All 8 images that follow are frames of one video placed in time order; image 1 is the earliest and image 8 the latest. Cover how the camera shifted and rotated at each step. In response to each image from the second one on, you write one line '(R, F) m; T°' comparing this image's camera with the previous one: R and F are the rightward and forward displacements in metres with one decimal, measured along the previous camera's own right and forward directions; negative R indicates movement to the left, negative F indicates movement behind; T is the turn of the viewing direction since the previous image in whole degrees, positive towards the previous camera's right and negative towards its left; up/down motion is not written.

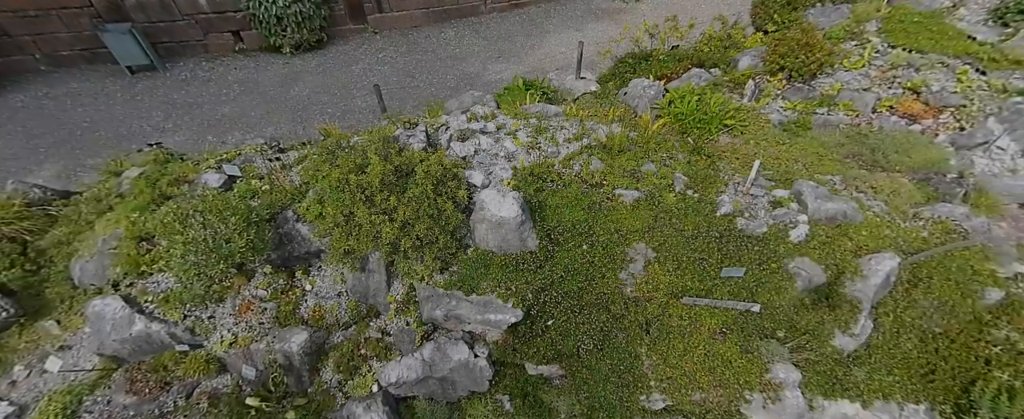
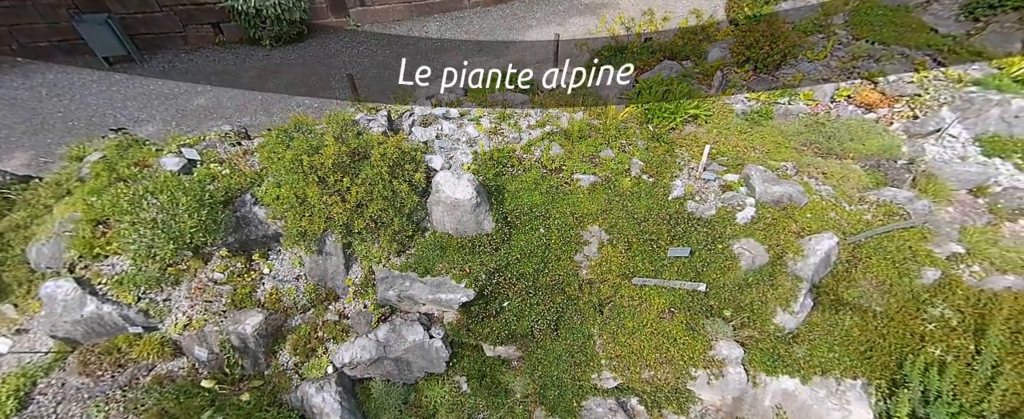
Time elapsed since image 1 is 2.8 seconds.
(+0.4, -0.1) m; +1°
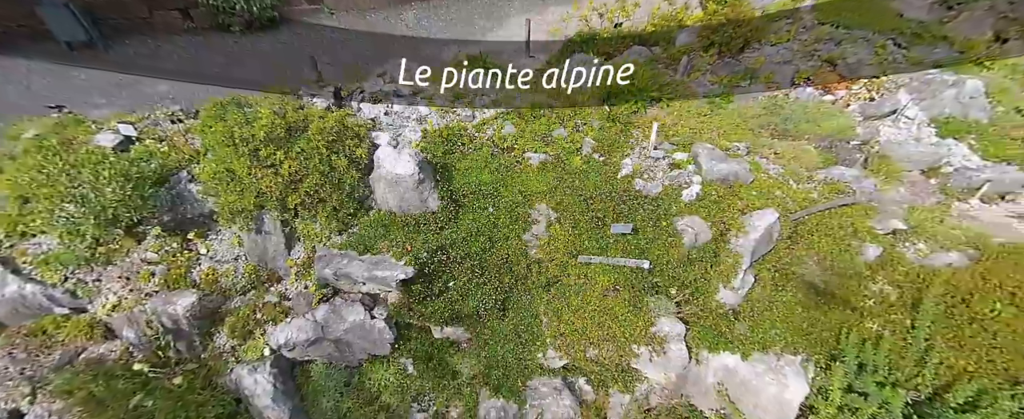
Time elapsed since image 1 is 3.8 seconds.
(+0.5, +0.1) m; +1°
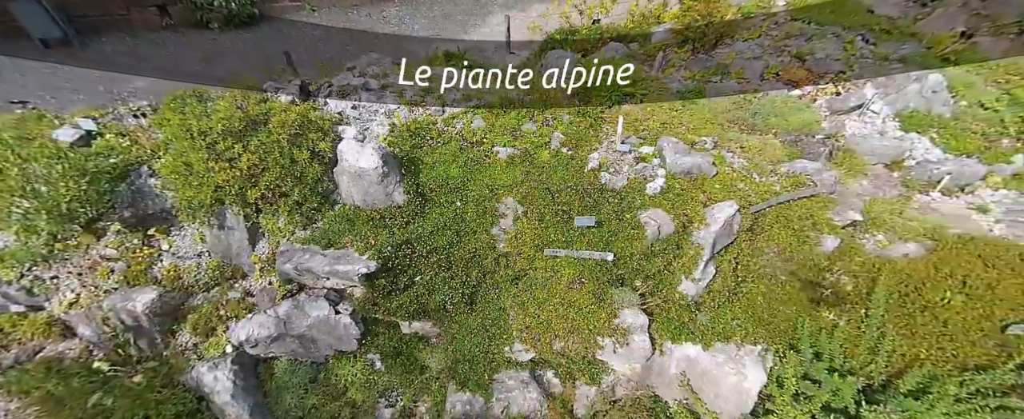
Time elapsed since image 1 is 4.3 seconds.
(+0.3, 0.0) m; +1°
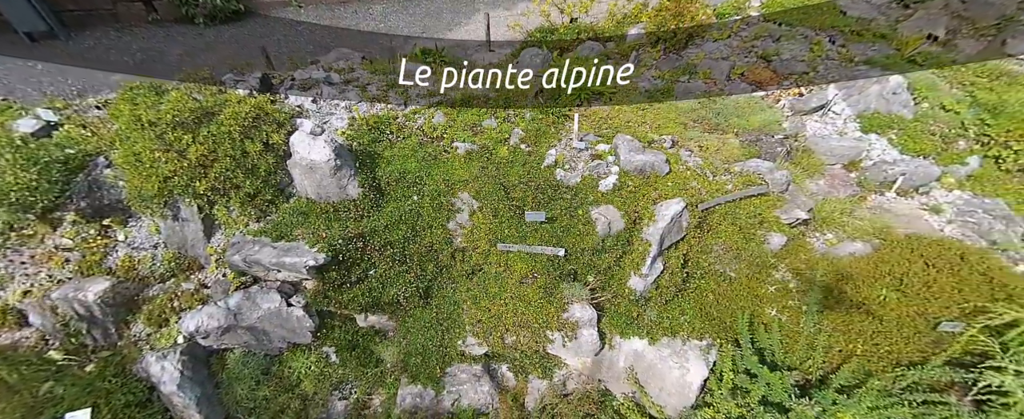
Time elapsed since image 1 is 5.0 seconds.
(+0.5, 0.0) m; 0°
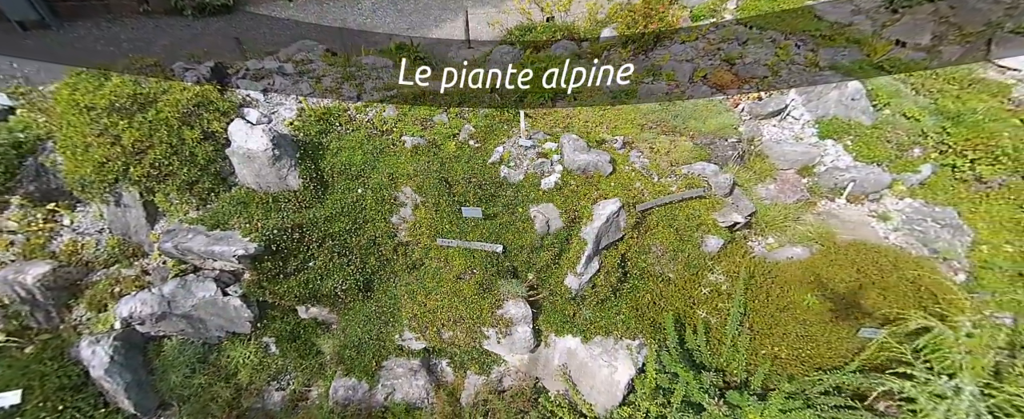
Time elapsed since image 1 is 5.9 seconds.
(+0.6, 0.0) m; 0°
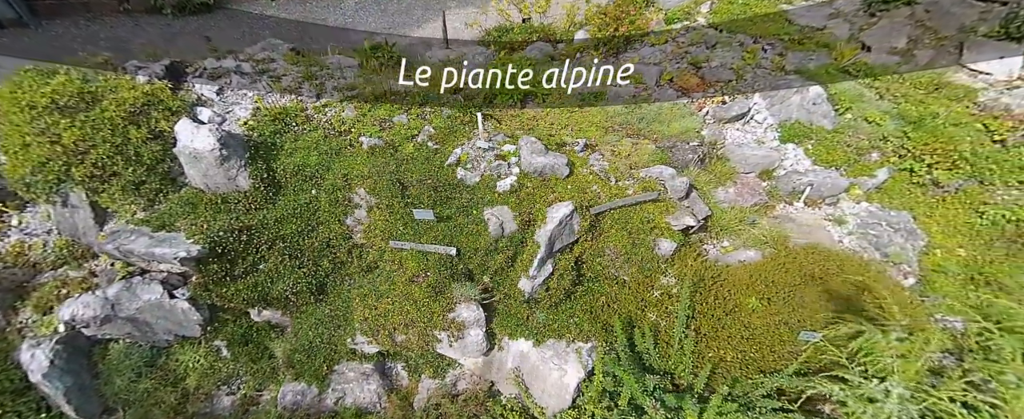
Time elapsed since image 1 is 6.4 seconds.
(+0.4, 0.0) m; +1°
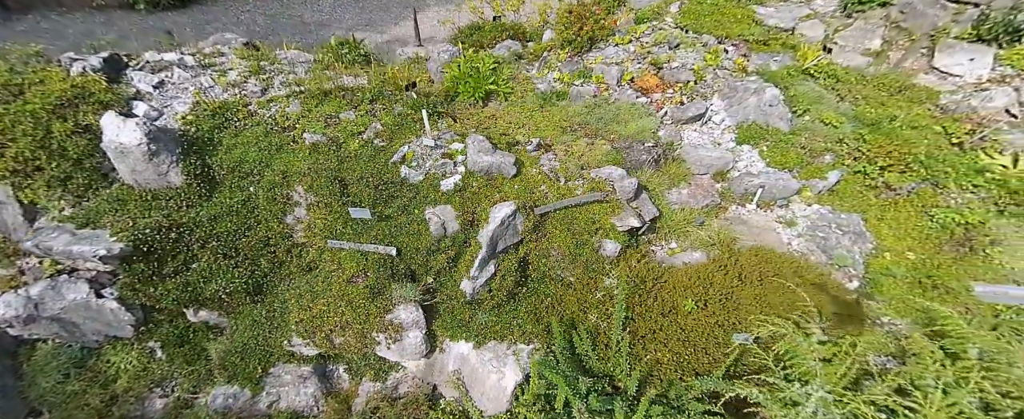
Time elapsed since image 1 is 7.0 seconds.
(+0.5, +0.1) m; +1°
